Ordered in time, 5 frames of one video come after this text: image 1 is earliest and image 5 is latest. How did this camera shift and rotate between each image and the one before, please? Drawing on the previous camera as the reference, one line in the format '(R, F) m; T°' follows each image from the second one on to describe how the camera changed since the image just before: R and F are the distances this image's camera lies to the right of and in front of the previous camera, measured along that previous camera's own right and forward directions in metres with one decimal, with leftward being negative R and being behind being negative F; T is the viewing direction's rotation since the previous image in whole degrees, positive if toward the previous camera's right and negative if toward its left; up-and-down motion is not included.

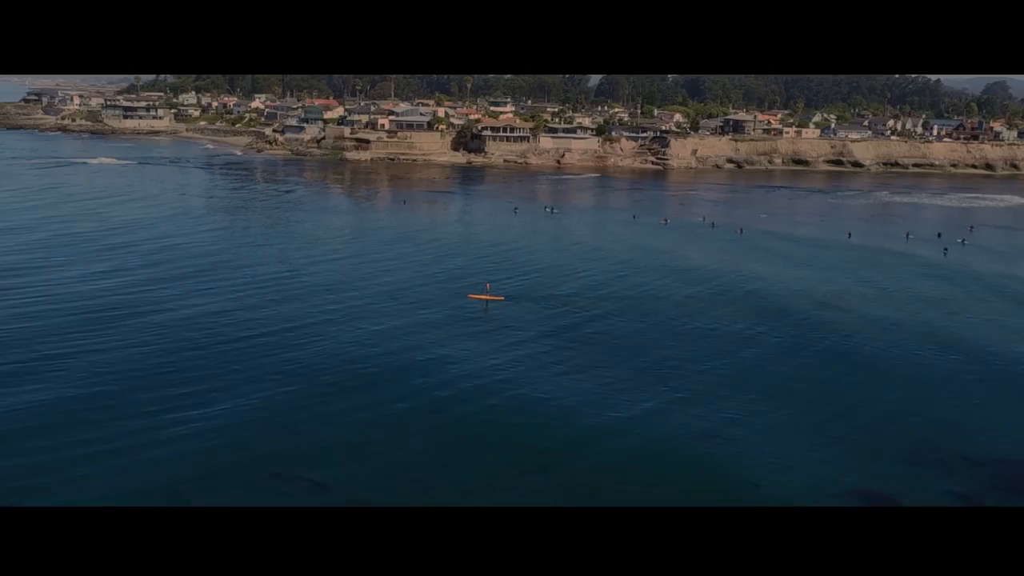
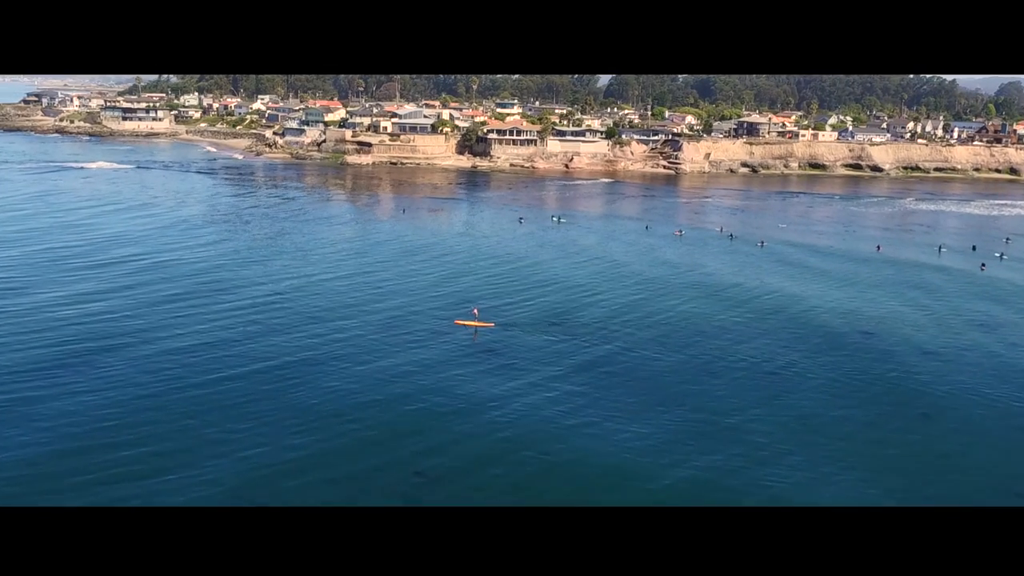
(0.0, +1.0) m; 0°
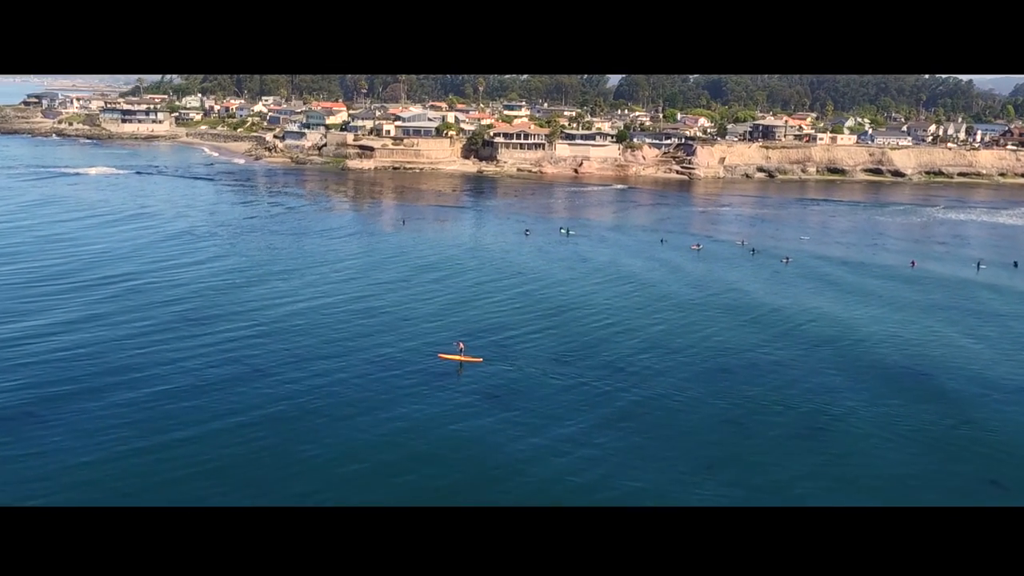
(0.0, +1.0) m; -1°
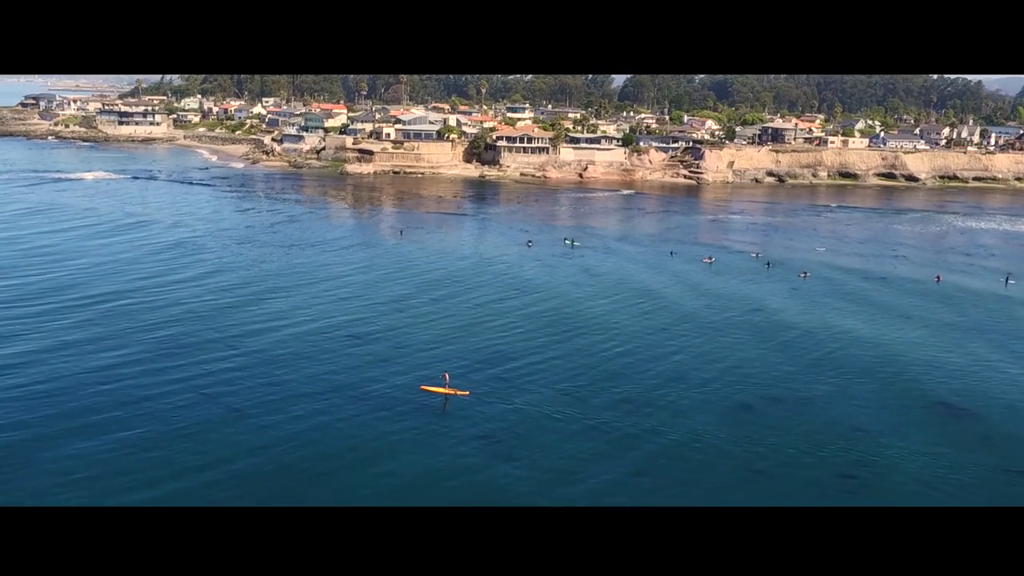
(0.0, +0.7) m; 0°
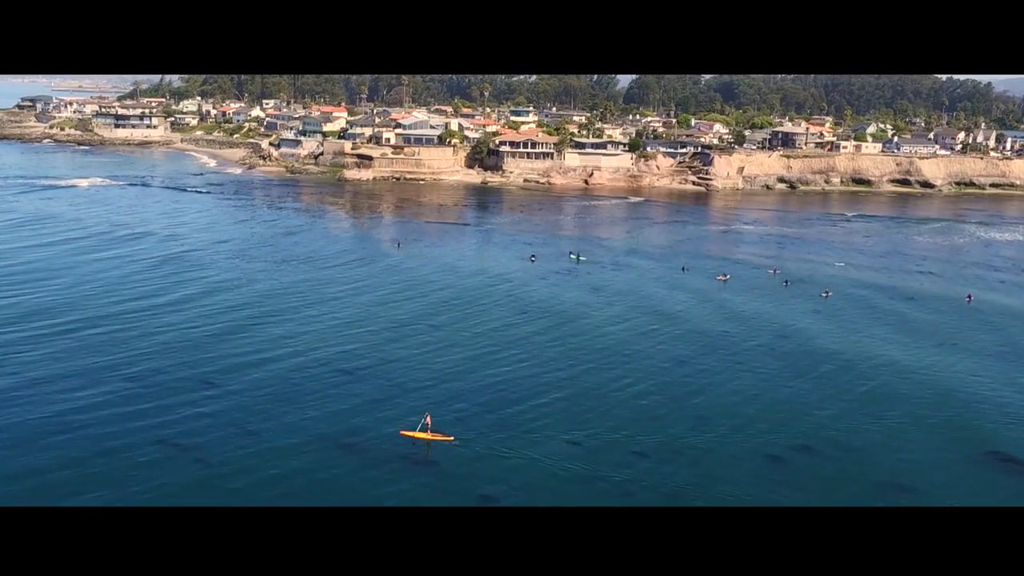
(0.0, +0.8) m; 0°
